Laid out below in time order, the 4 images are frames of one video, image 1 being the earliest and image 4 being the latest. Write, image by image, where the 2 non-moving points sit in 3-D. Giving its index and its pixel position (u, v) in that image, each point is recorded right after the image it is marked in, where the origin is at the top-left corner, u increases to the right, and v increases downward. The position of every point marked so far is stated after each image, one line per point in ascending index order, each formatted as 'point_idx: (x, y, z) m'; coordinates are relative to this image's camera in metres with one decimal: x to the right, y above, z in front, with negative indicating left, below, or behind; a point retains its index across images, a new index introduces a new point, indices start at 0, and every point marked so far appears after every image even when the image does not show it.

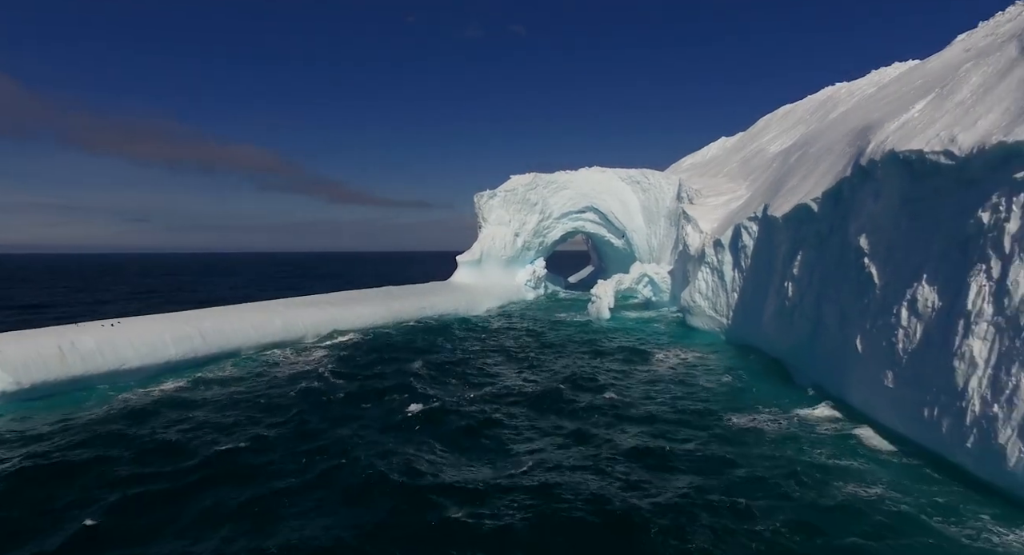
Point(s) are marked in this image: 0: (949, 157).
0: (+4.8, +1.3, +6.3) m
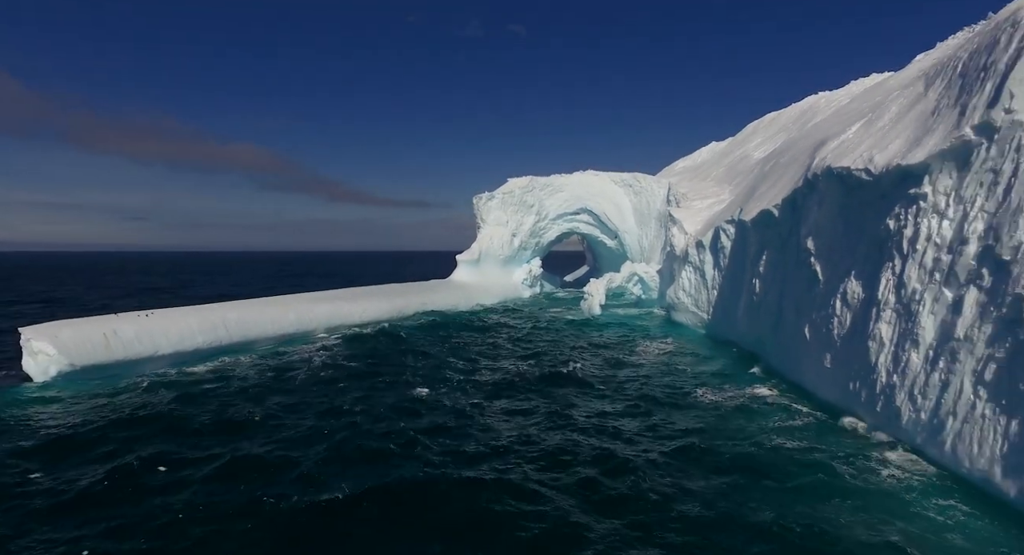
0: (+4.8, +1.4, +7.7) m
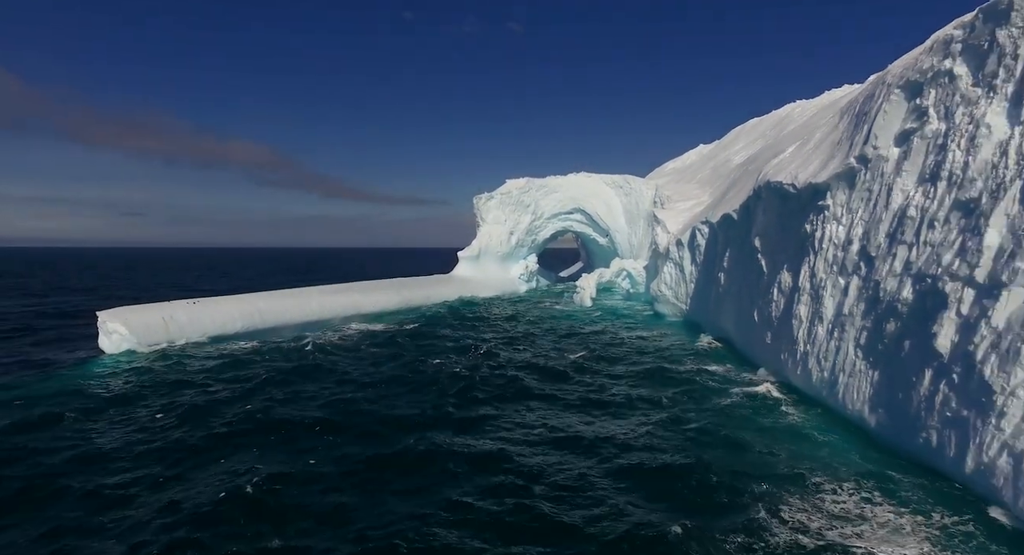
0: (+4.8, +1.5, +9.8) m
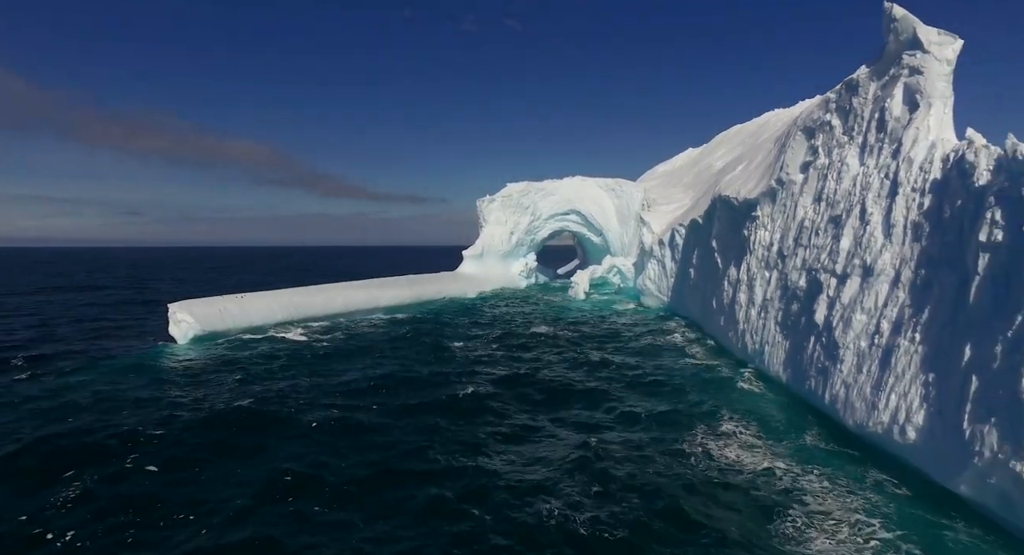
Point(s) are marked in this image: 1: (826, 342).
0: (+4.8, +1.6, +12.4) m
1: (+4.5, -0.9, +8.3) m
